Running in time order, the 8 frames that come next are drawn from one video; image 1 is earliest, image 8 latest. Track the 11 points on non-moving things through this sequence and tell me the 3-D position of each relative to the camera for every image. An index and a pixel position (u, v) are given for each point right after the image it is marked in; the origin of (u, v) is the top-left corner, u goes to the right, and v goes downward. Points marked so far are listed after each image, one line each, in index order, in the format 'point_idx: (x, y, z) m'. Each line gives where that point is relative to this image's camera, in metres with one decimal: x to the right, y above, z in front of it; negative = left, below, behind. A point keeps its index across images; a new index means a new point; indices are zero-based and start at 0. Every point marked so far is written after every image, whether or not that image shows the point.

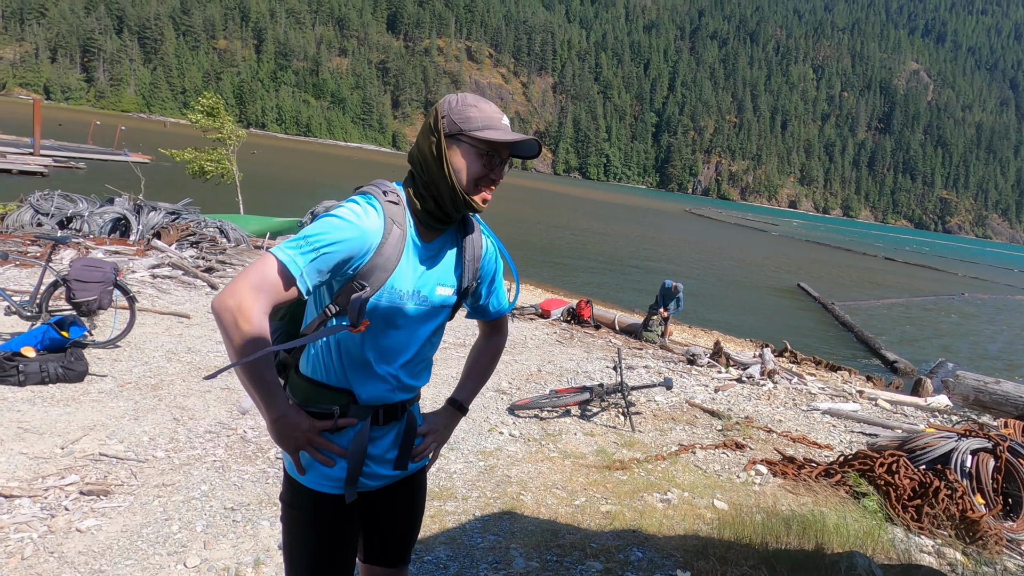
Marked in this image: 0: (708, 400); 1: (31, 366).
0: (+5.0, -2.8, +16.7) m
1: (-7.5, -1.2, +10.2) m
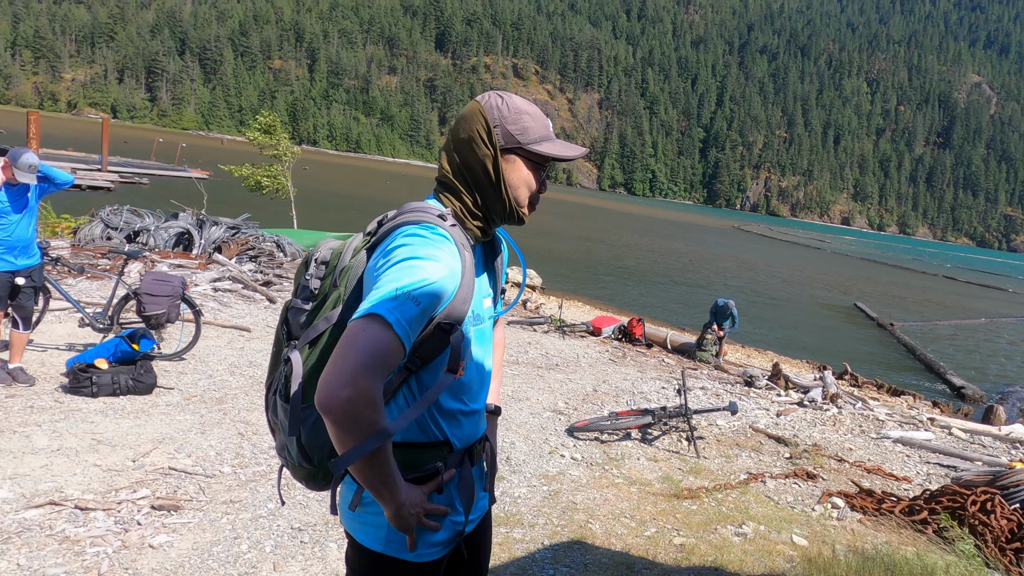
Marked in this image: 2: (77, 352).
0: (+6.4, -3.3, +16.1) m
1: (-6.5, -1.4, +10.5) m
2: (-8.2, -1.2, +12.4) m
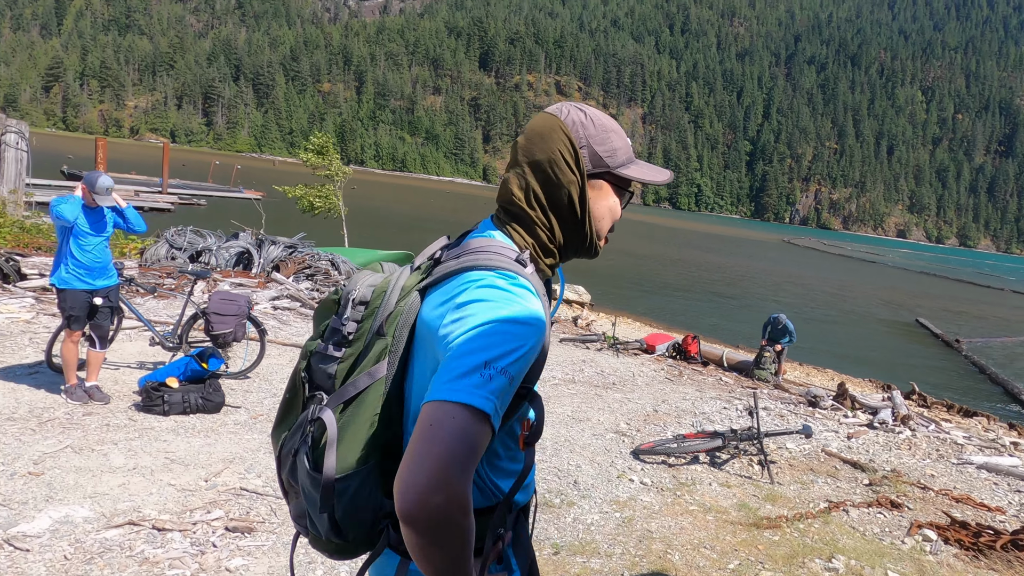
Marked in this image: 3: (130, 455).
0: (+7.8, -3.7, +15.4) m
1: (-5.4, -1.8, +10.6) m
2: (-7.0, -1.6, +12.7) m
3: (-5.2, -2.3, +8.9) m
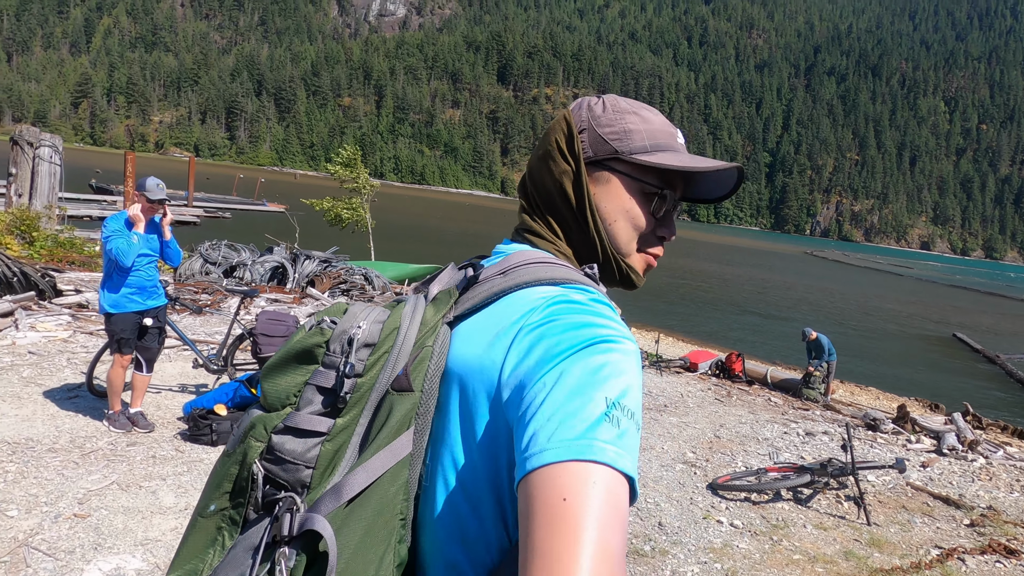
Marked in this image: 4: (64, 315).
0: (+9.0, -4.2, +14.3) m
1: (-4.3, -2.1, +9.9) m
2: (-5.8, -2.0, +12.0) m
3: (-4.1, -2.6, +8.2) m
4: (-10.7, -0.6, +15.8) m
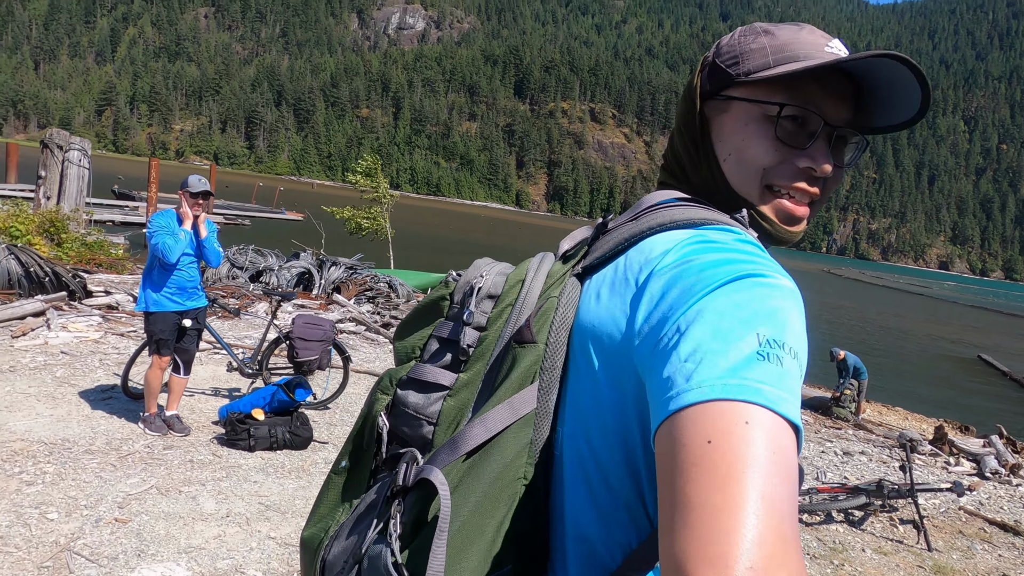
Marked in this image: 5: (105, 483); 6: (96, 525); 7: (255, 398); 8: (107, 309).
0: (+9.7, -4.5, +13.7) m
1: (-3.7, -2.1, +9.6) m
2: (-5.1, -2.0, +11.8) m
3: (-3.5, -2.5, +7.9) m
4: (-9.9, -0.7, +15.7) m
5: (-4.9, -2.4, +7.9) m
6: (-4.4, -2.5, +6.9) m
7: (-3.9, -1.7, +10.1) m
8: (-10.3, -0.5, +16.7) m
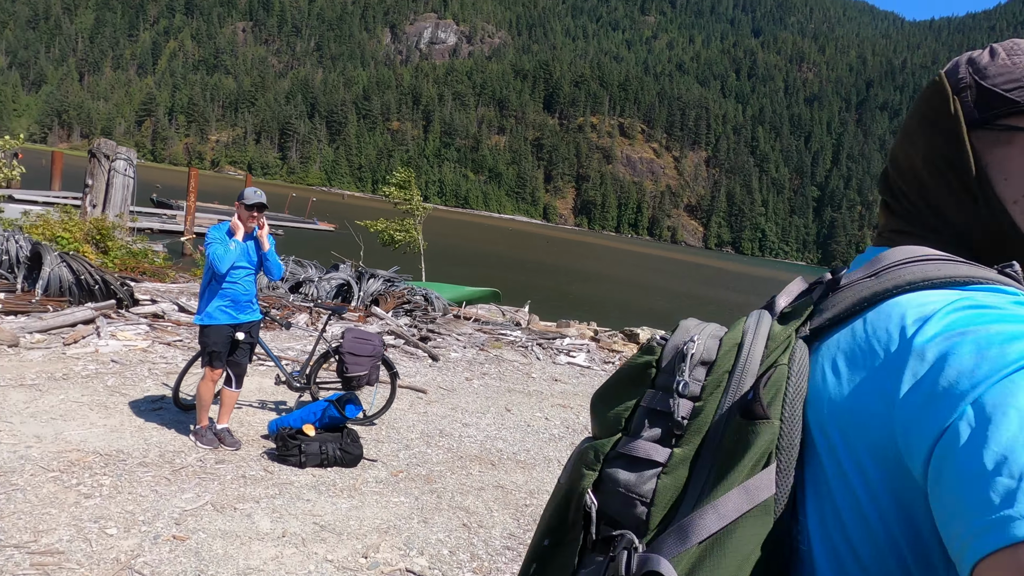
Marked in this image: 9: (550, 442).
0: (+10.5, -5.0, +13.0) m
1: (-2.9, -2.3, +9.5) m
2: (-4.3, -2.2, +11.7) m
3: (-2.8, -2.7, +7.8) m
4: (-8.9, -0.9, +15.8) m
5: (-4.2, -2.5, +7.9) m
6: (-3.7, -2.6, +6.9) m
7: (-3.1, -1.9, +10.0) m
8: (-9.2, -0.8, +16.9) m
9: (+0.8, -3.1, +13.1) m
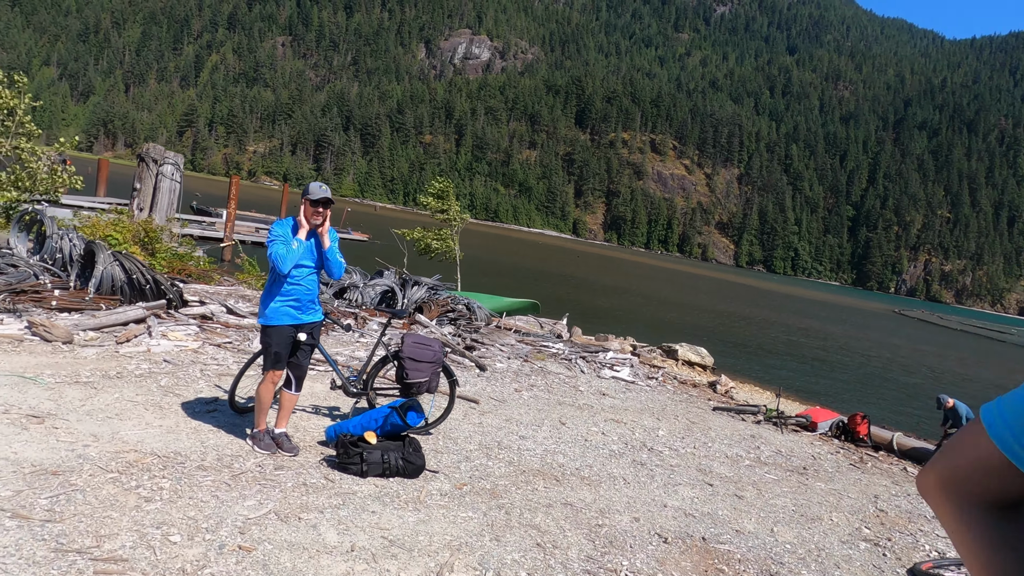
0: (+11.6, -5.4, +11.9) m
1: (-1.9, -2.3, +9.1) m
2: (-3.2, -2.2, +11.3) m
3: (-1.9, -2.7, +7.3) m
4: (-7.6, -0.9, +15.6) m
5: (-3.3, -2.4, +7.5) m
6: (-2.8, -2.6, +6.4) m
7: (-2.1, -1.9, +9.5) m
8: (-7.8, -0.8, +16.7) m
9: (+1.9, -3.2, +12.5) m
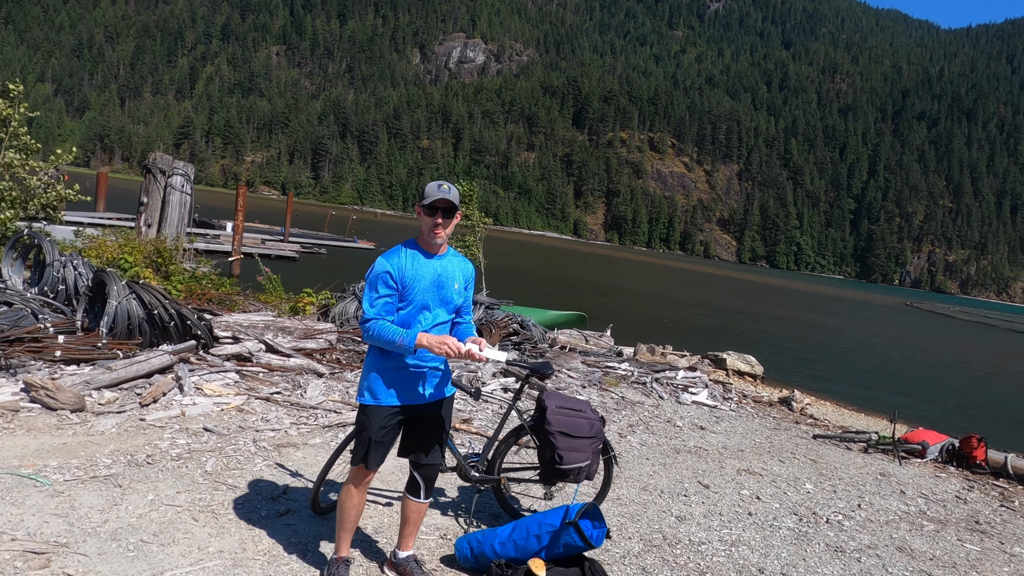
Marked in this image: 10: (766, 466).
0: (+13.9, -5.6, +8.9) m
1: (+0.3, -2.8, +6.0) m
2: (-0.9, -2.8, +8.3) m
3: (+0.3, -3.2, +4.3) m
4: (-5.4, -1.6, +12.6) m
5: (-1.1, -3.0, +4.4) m
6: (-0.6, -3.1, +3.4) m
7: (+0.1, -2.4, +6.5) m
8: (-5.7, -1.5, +13.6) m
9: (+4.1, -3.7, +9.5) m
10: (+5.6, -4.0, +14.6) m
